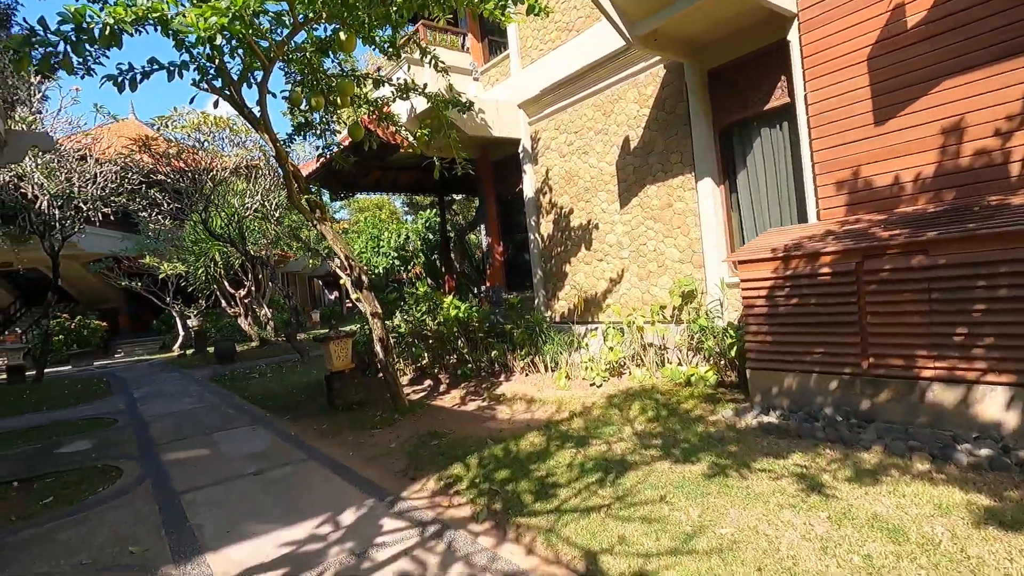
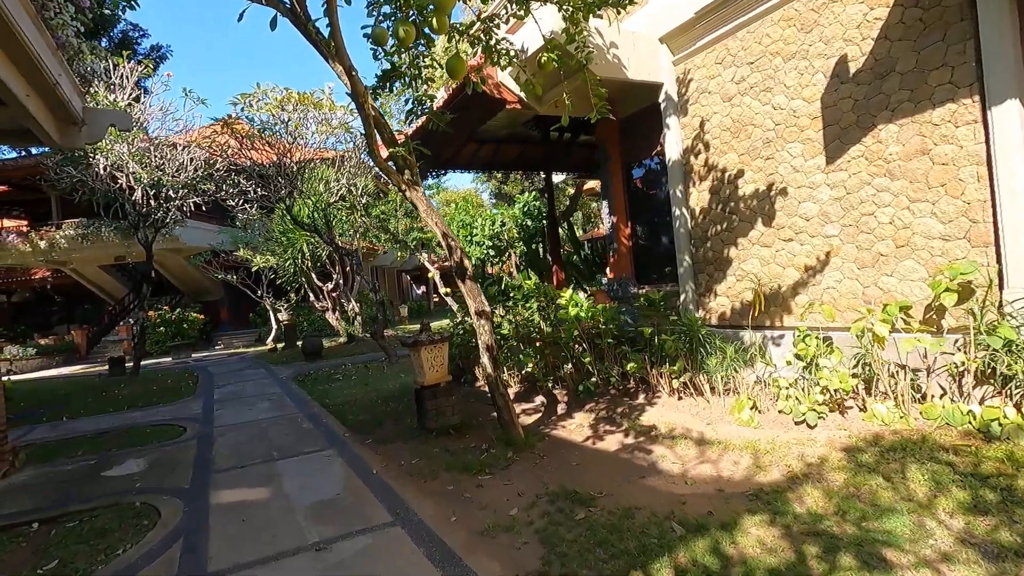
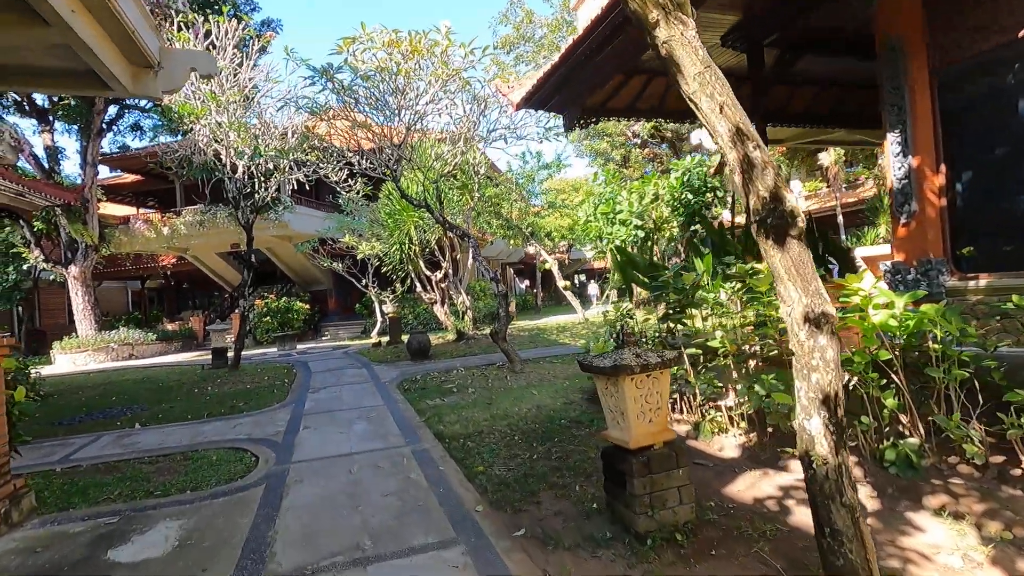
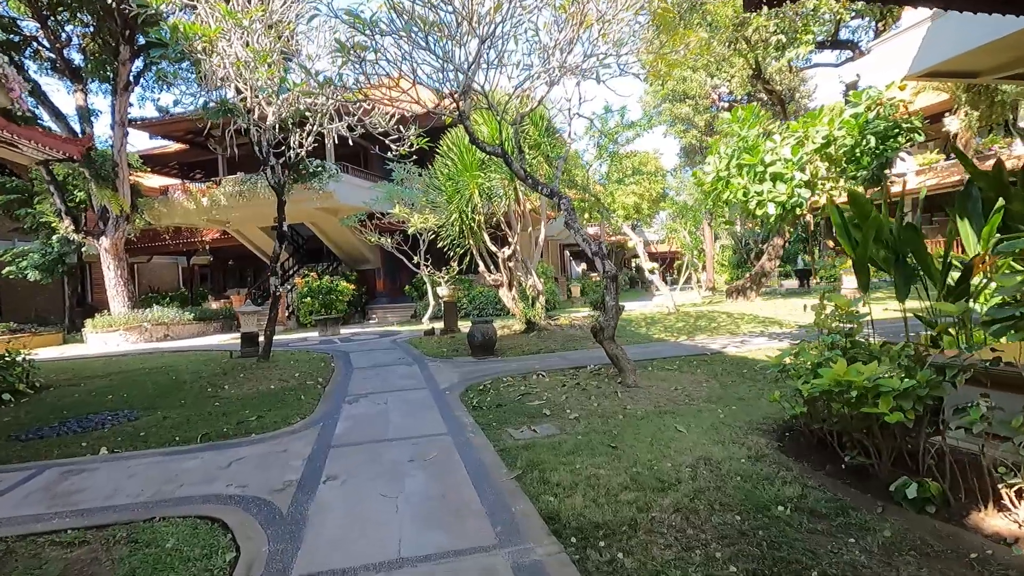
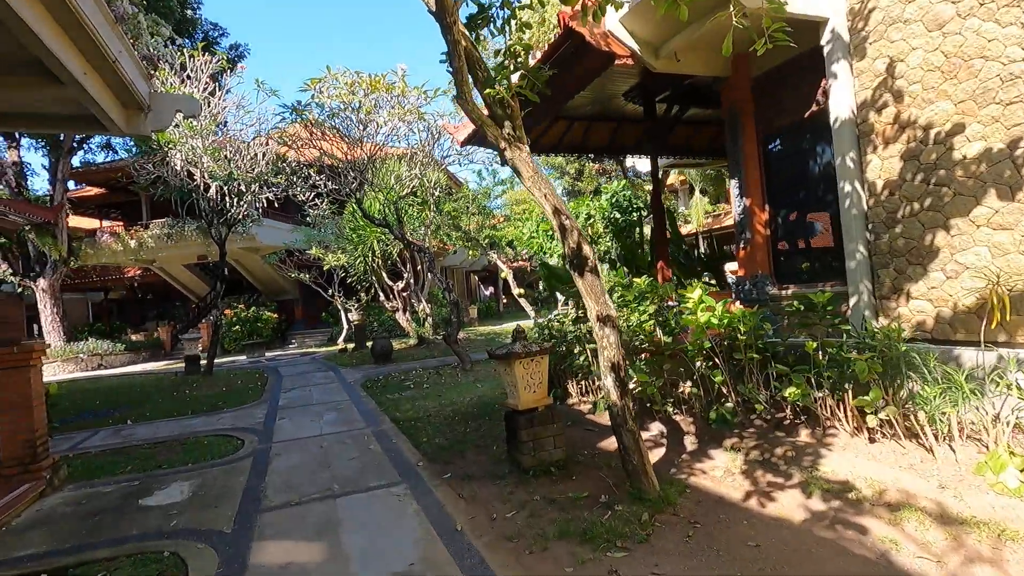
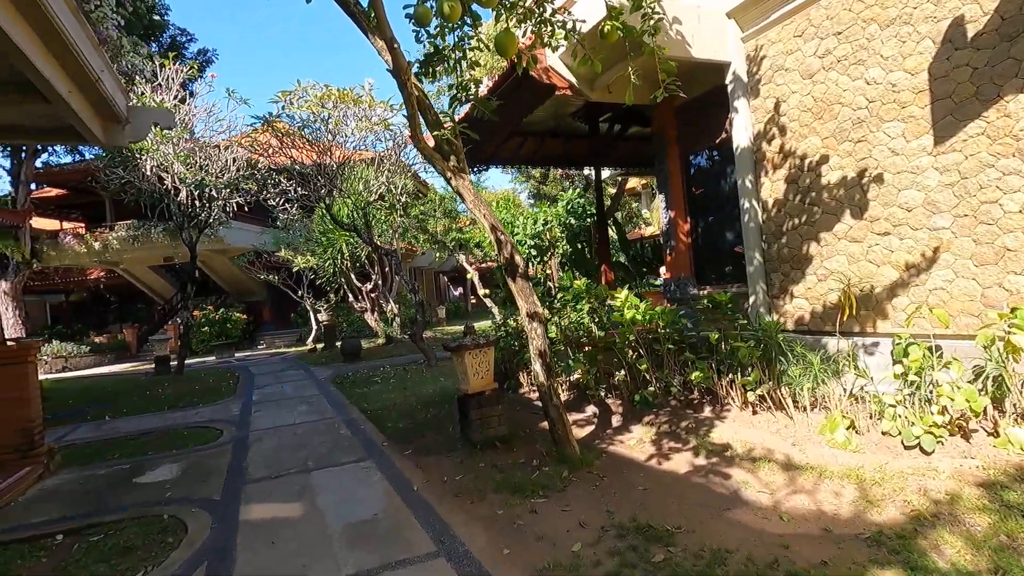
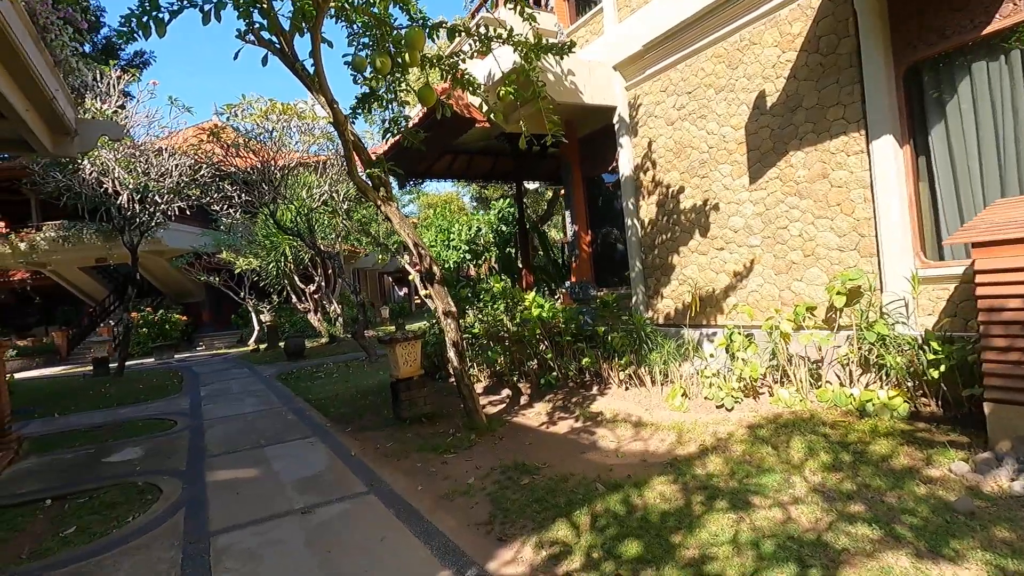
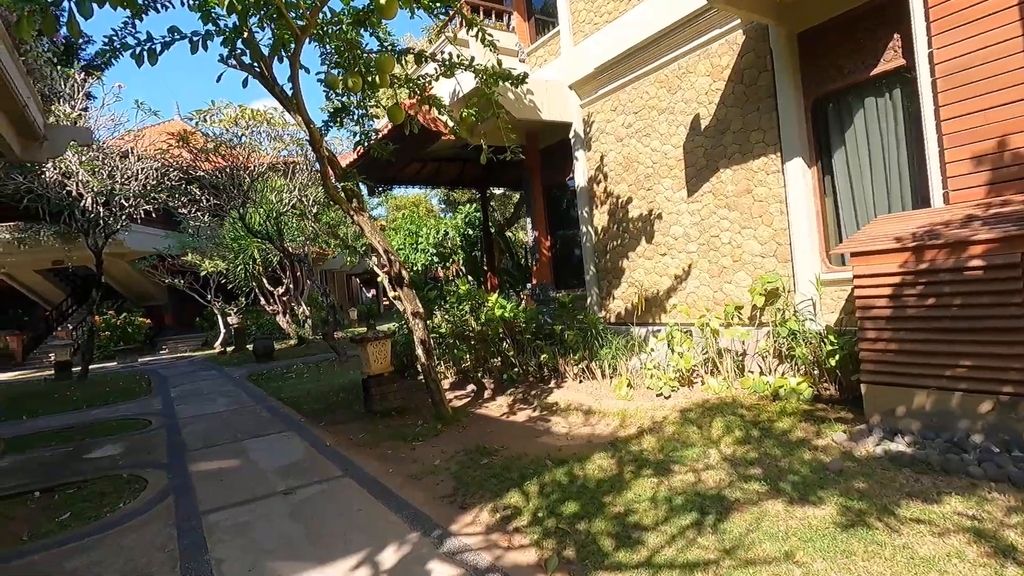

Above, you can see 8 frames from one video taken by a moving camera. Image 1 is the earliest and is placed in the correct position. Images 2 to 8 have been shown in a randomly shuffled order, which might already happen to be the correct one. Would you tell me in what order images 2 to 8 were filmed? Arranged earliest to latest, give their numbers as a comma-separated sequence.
8, 7, 2, 6, 5, 3, 4
